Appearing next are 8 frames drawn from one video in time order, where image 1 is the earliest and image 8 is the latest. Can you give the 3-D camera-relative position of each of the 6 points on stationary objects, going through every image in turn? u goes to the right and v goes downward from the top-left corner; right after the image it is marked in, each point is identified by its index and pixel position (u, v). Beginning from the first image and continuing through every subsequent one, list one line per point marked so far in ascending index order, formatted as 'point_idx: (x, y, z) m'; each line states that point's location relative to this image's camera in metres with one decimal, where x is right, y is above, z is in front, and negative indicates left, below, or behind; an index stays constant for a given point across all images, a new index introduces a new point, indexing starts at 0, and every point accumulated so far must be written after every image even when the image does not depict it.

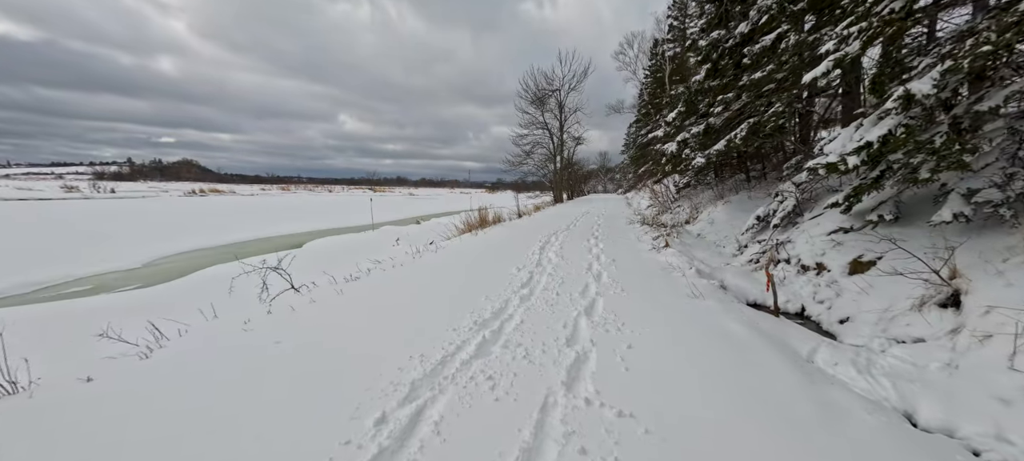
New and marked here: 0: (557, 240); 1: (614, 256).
0: (+1.1, -0.2, +8.0) m
1: (+1.8, -0.5, +6.2) m
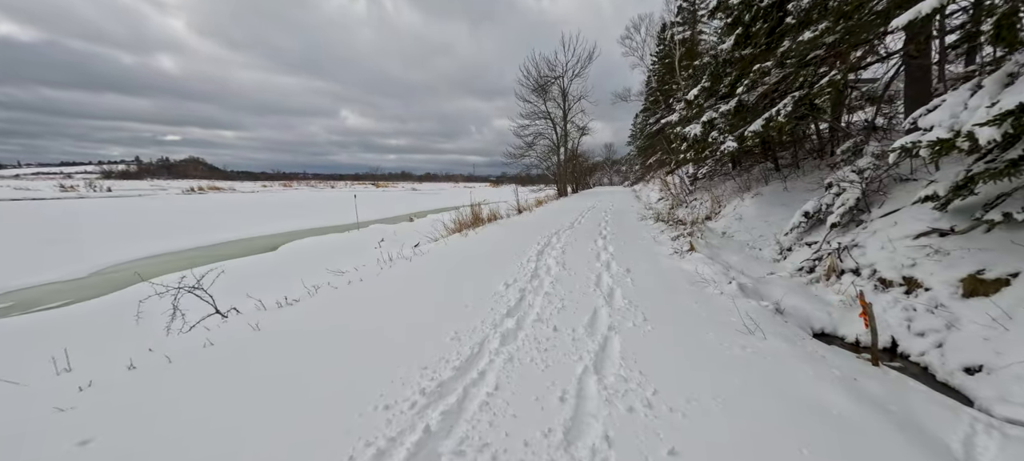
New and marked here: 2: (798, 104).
0: (+0.9, -0.2, +6.8) m
1: (+1.6, -0.5, +5.0) m
2: (+4.6, +2.0, +5.6) m
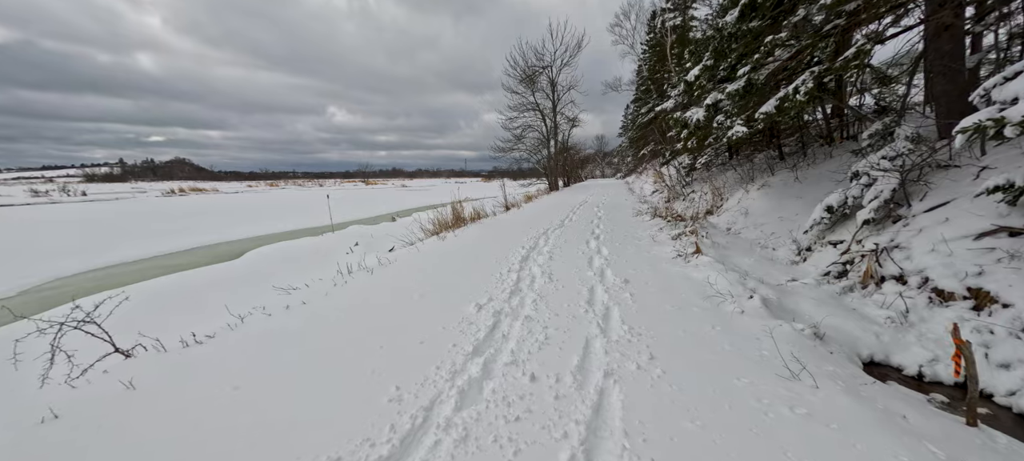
0: (+0.6, -0.2, +6.1) m
1: (+1.4, -0.5, +4.3) m
2: (+4.3, +2.1, +4.8) m
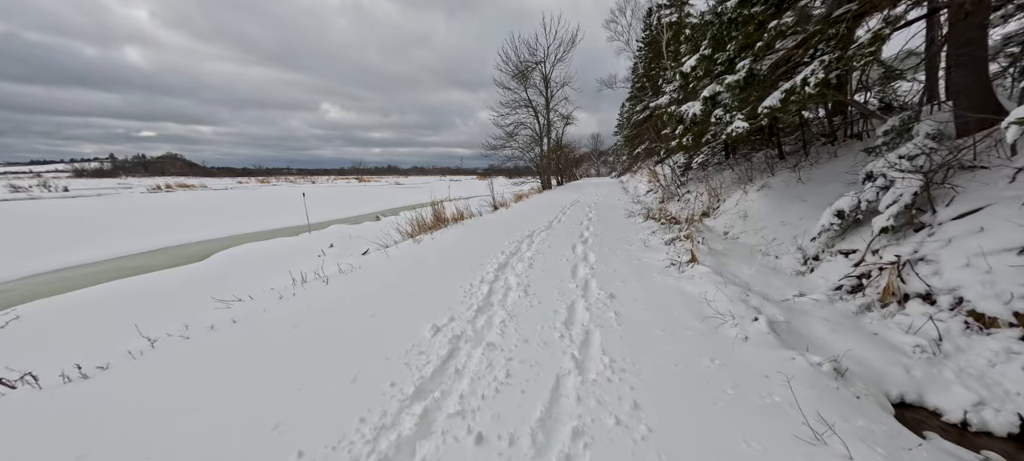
0: (+0.3, -0.3, +5.6) m
1: (+1.1, -0.6, +3.8) m
2: (+4.0, +2.0, +4.4) m
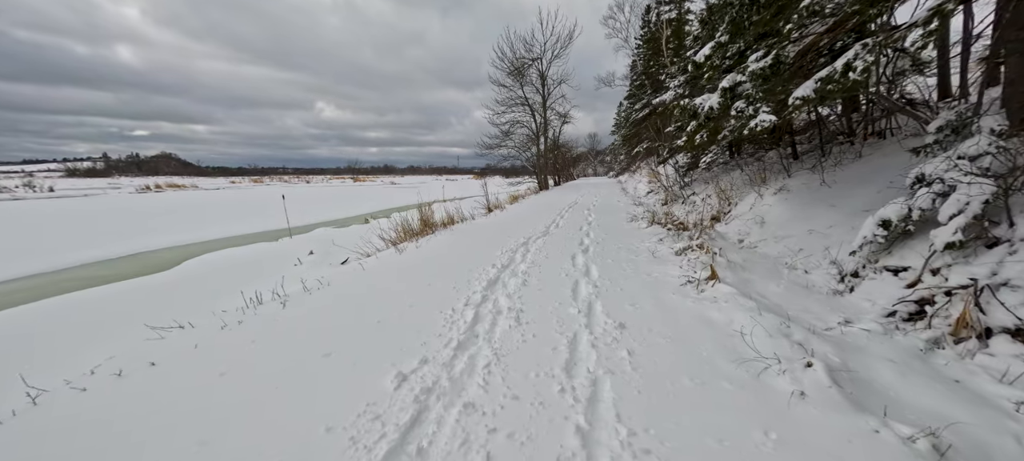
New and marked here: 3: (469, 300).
0: (+0.2, -0.4, +5.0) m
1: (+1.0, -0.7, +3.2) m
2: (+3.9, +1.9, +3.8) m
3: (-0.4, -0.7, +3.5) m
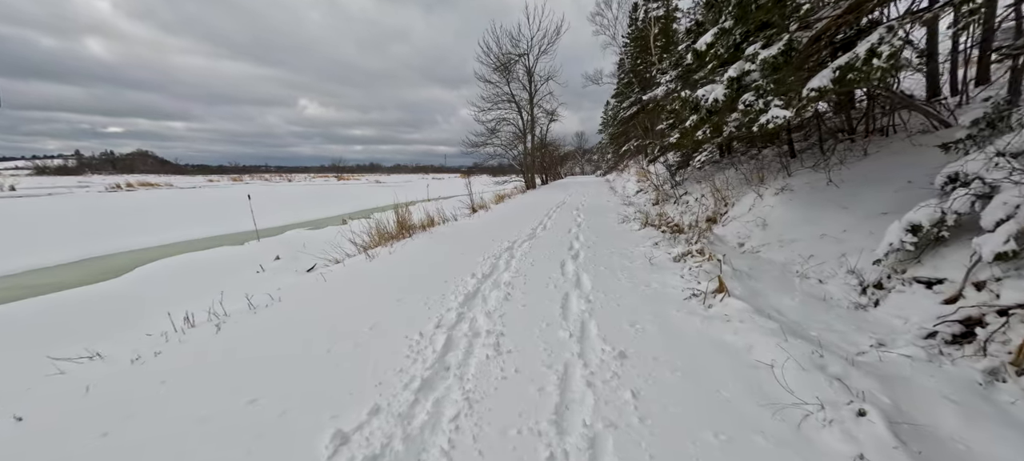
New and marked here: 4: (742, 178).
0: (-0.1, -0.5, +4.4) m
1: (+0.8, -0.8, +2.7) m
2: (+3.7, +1.8, +3.4) m
3: (-0.6, -0.8, +3.0) m
4: (+4.9, +1.1, +7.3) m
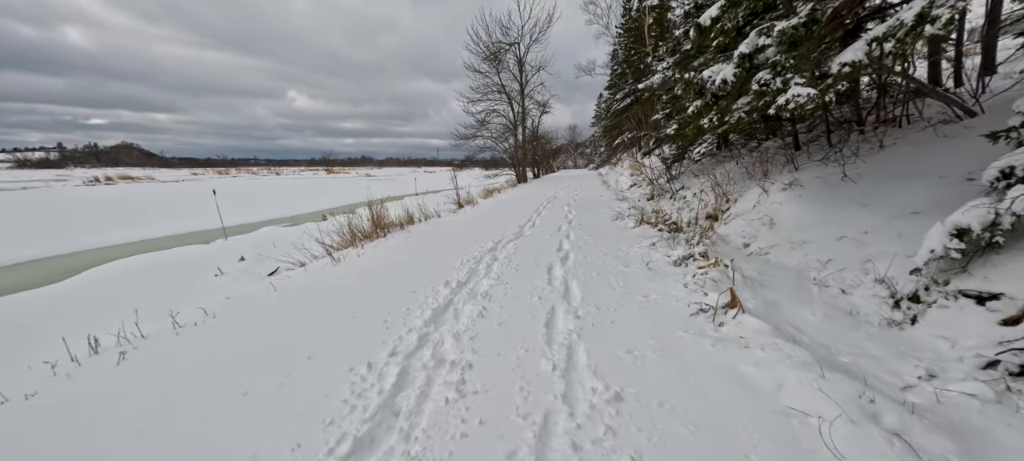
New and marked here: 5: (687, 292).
0: (-0.3, -0.5, +3.9) m
1: (+0.6, -0.8, +2.2) m
2: (+3.5, +1.8, +2.9) m
3: (-0.8, -0.8, +2.5) m
4: (+4.6, +1.2, +6.8) m
5: (+1.6, -0.6, +3.2) m
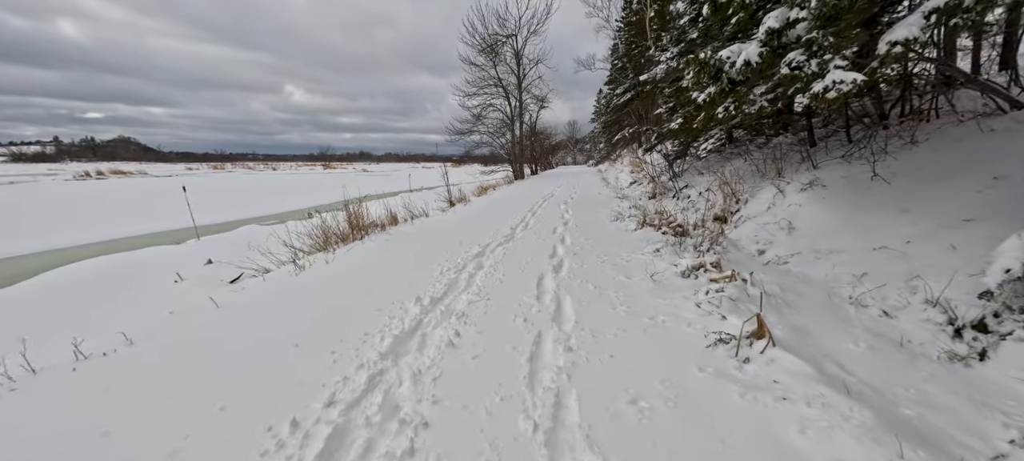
0: (-0.4, -0.6, +3.4) m
1: (+0.5, -0.9, +1.7) m
2: (+3.3, +1.7, +2.4) m
3: (-1.0, -0.9, +2.0) m
4: (+4.4, +1.1, +6.3) m
5: (+1.5, -0.6, +2.7) m
